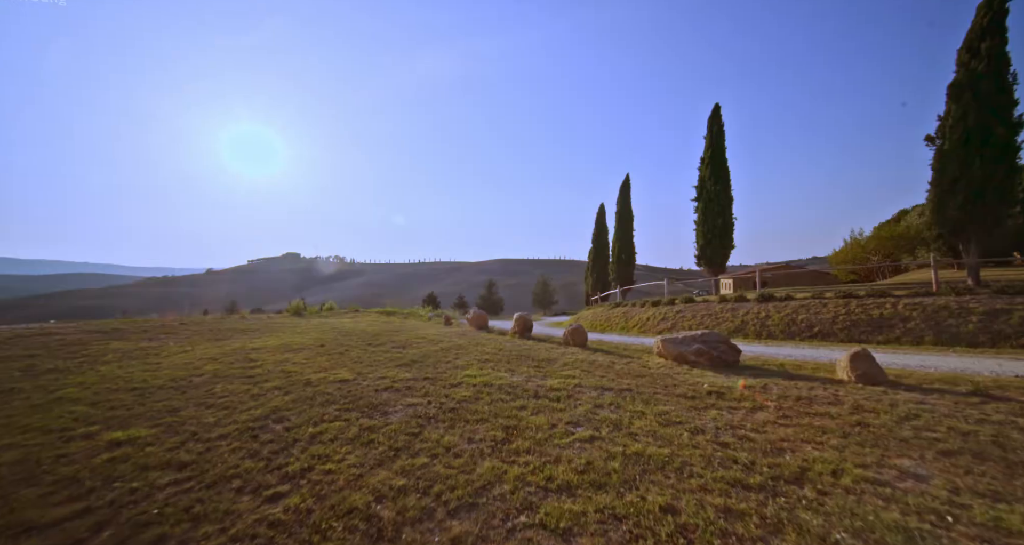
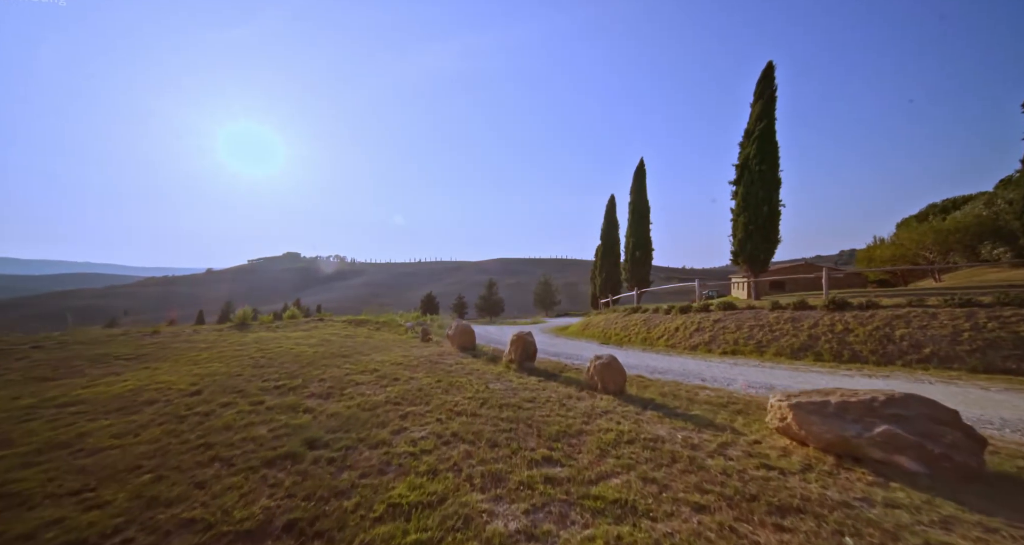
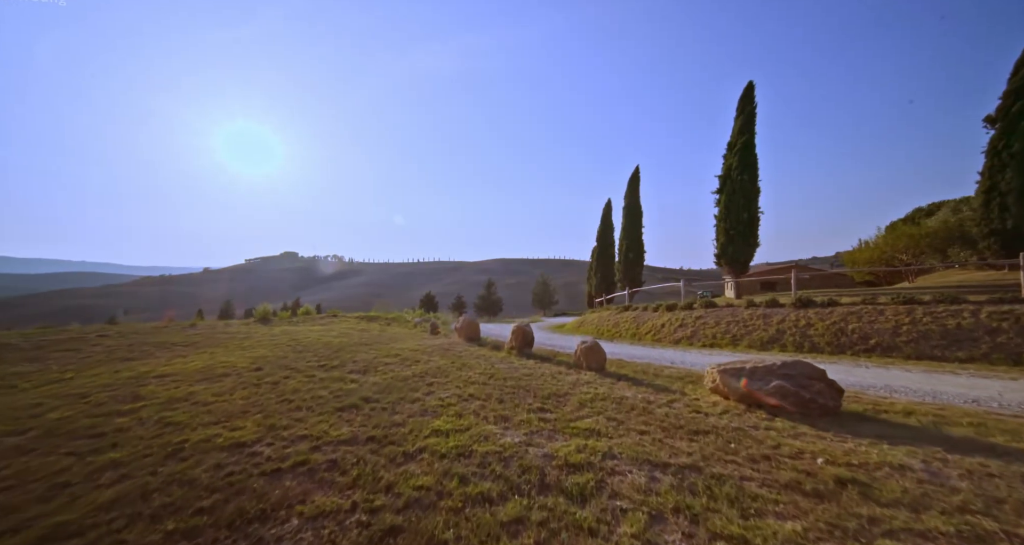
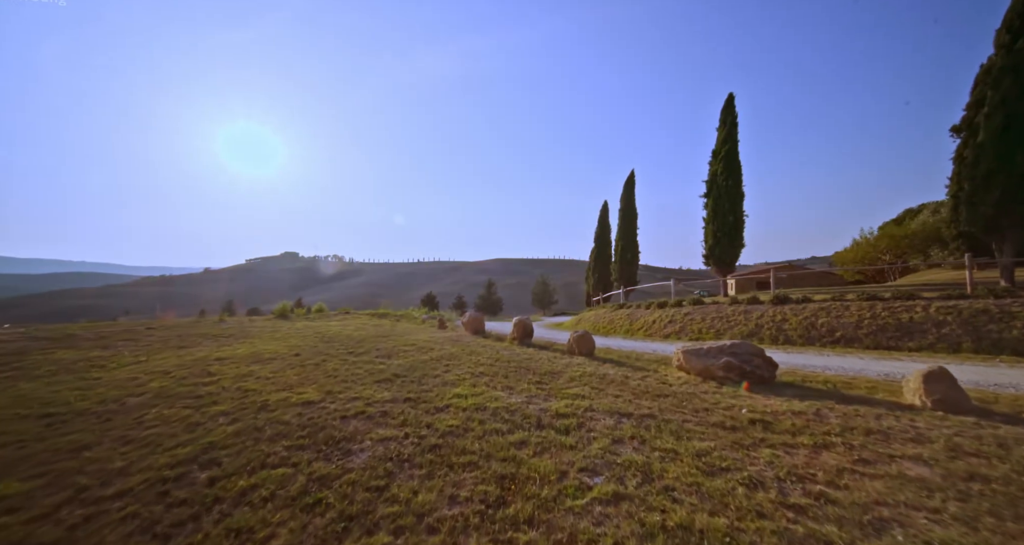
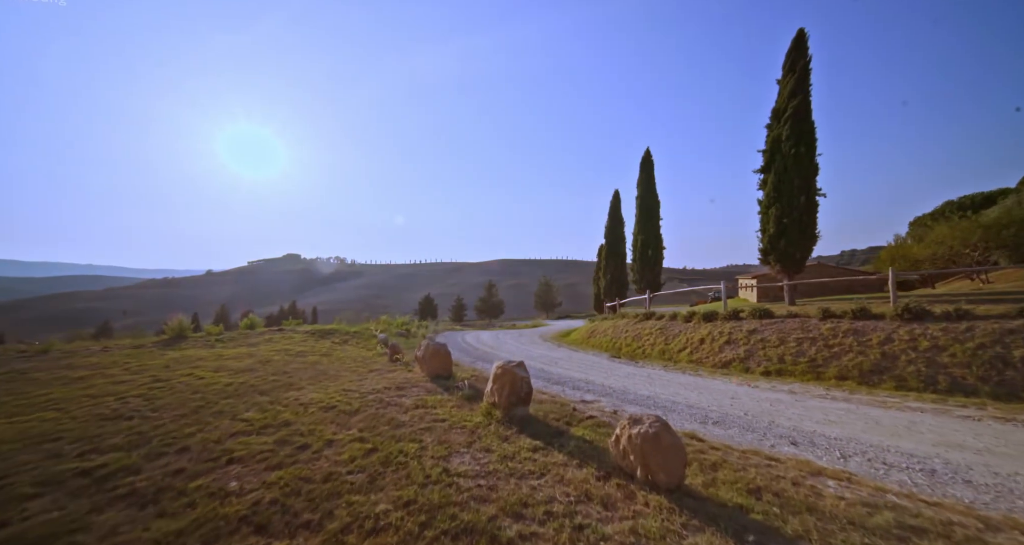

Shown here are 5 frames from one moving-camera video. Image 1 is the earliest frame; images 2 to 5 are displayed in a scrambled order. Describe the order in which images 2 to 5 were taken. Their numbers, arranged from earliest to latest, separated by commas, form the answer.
4, 3, 2, 5
